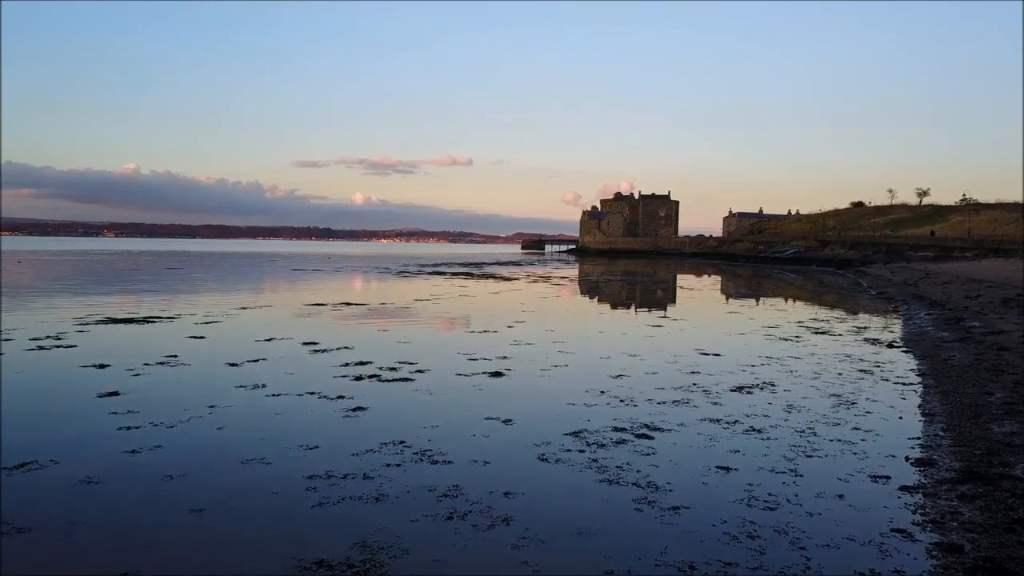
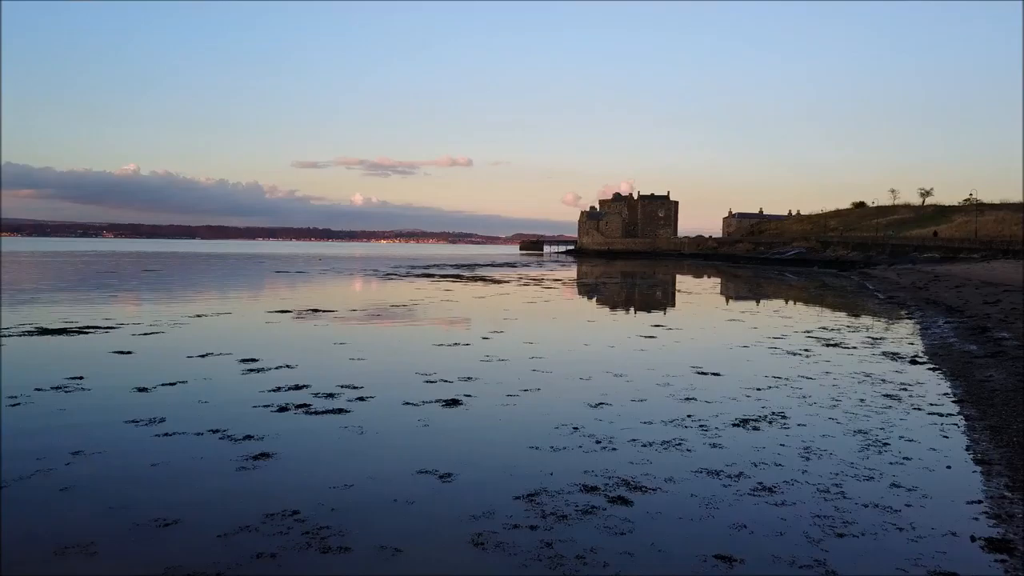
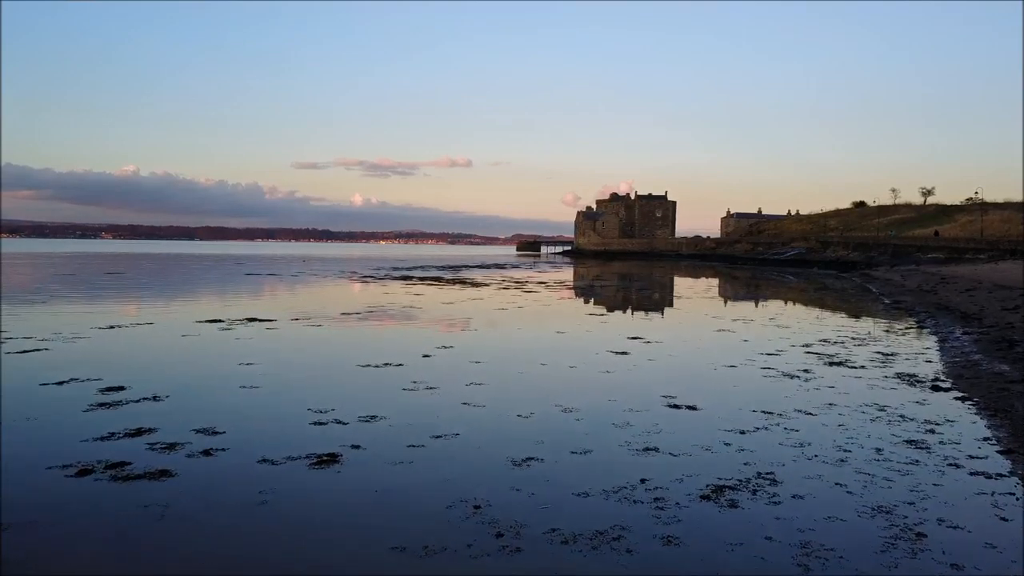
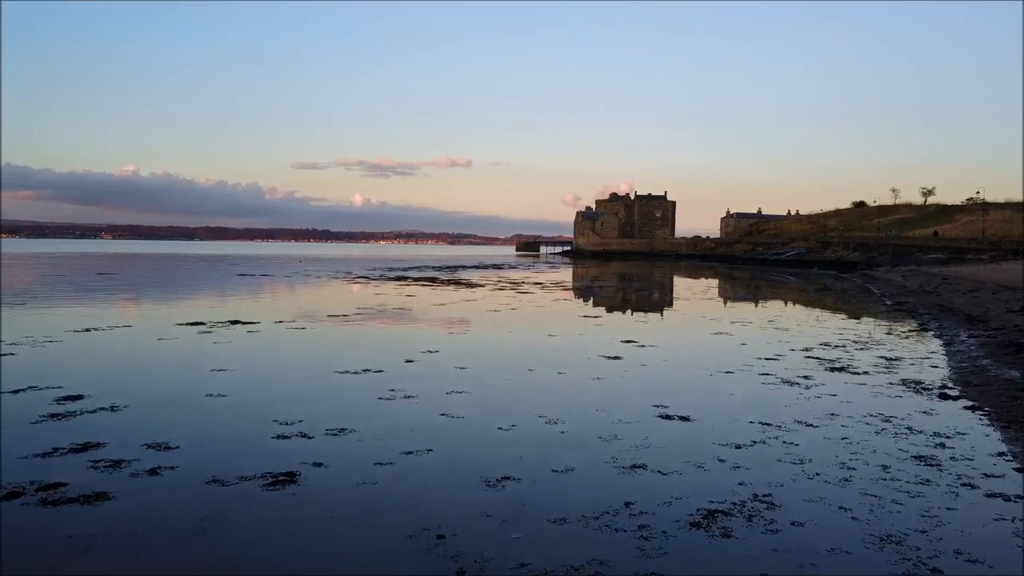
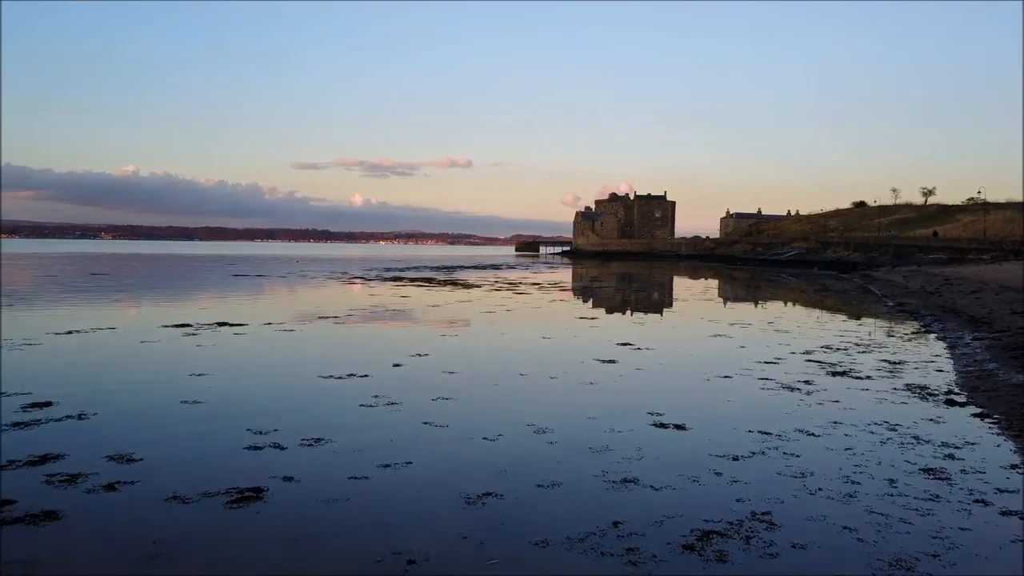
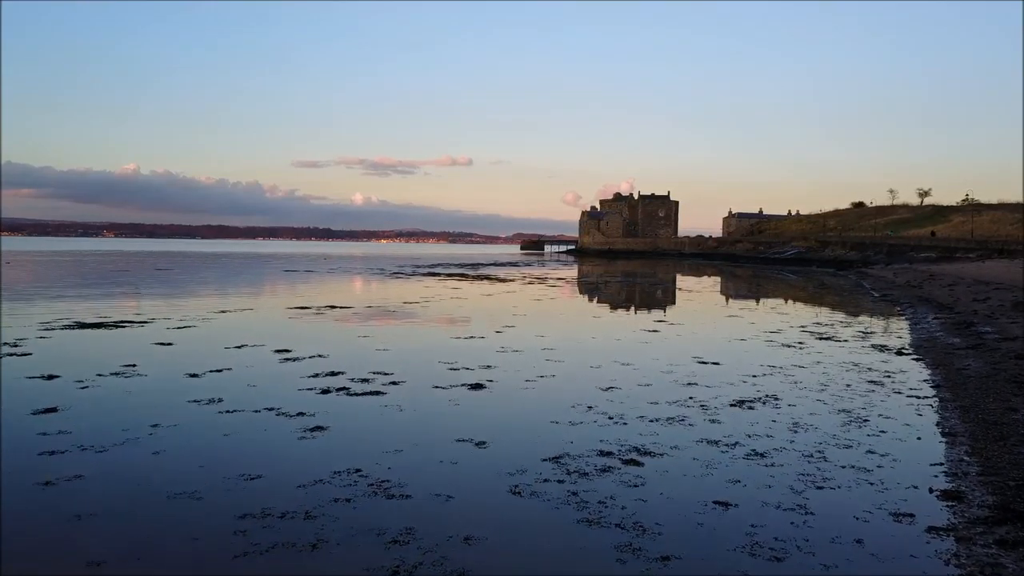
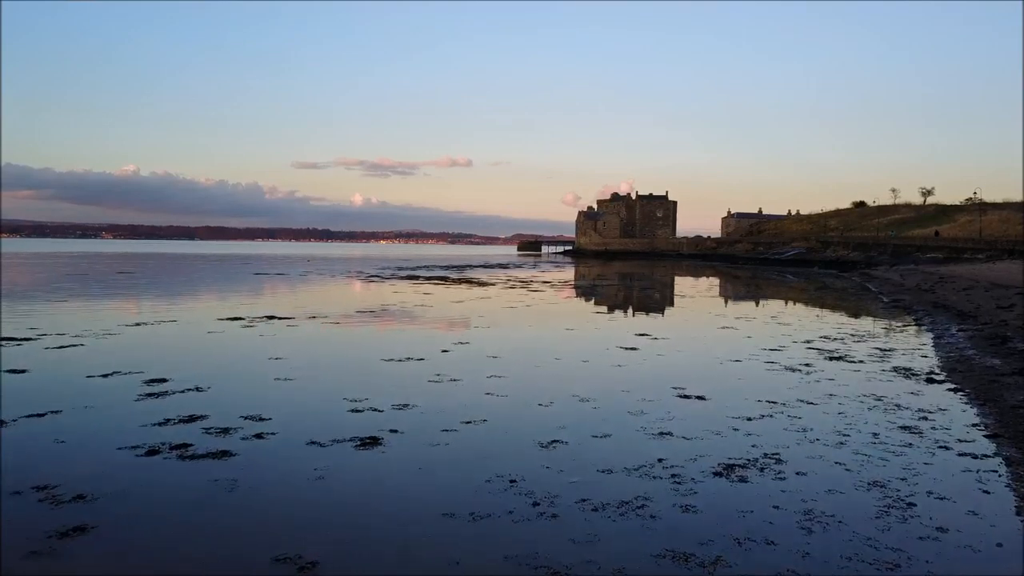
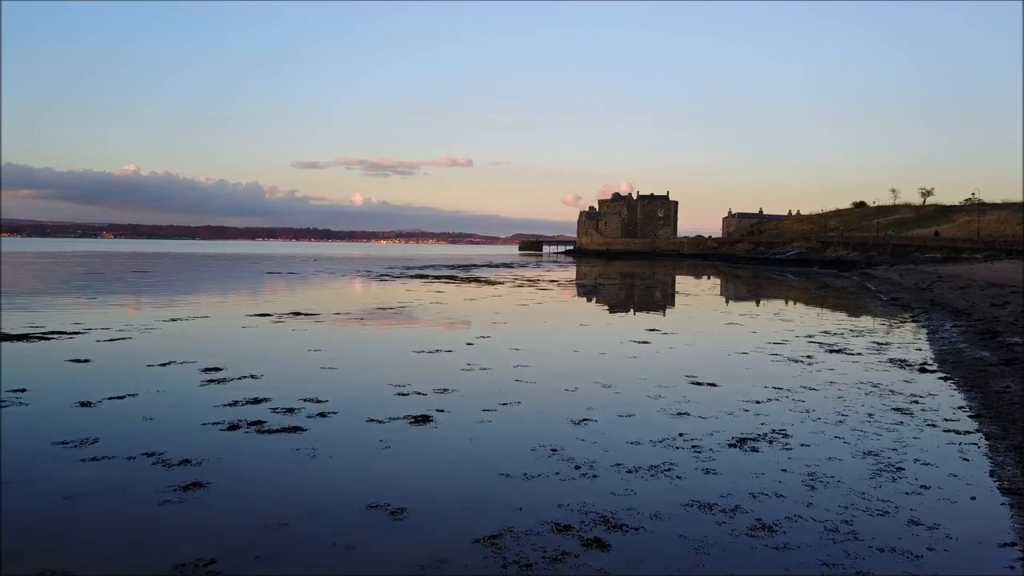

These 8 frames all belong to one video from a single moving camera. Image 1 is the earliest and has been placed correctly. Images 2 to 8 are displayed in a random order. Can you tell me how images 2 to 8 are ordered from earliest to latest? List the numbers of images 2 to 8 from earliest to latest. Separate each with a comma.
6, 2, 8, 7, 3, 4, 5
